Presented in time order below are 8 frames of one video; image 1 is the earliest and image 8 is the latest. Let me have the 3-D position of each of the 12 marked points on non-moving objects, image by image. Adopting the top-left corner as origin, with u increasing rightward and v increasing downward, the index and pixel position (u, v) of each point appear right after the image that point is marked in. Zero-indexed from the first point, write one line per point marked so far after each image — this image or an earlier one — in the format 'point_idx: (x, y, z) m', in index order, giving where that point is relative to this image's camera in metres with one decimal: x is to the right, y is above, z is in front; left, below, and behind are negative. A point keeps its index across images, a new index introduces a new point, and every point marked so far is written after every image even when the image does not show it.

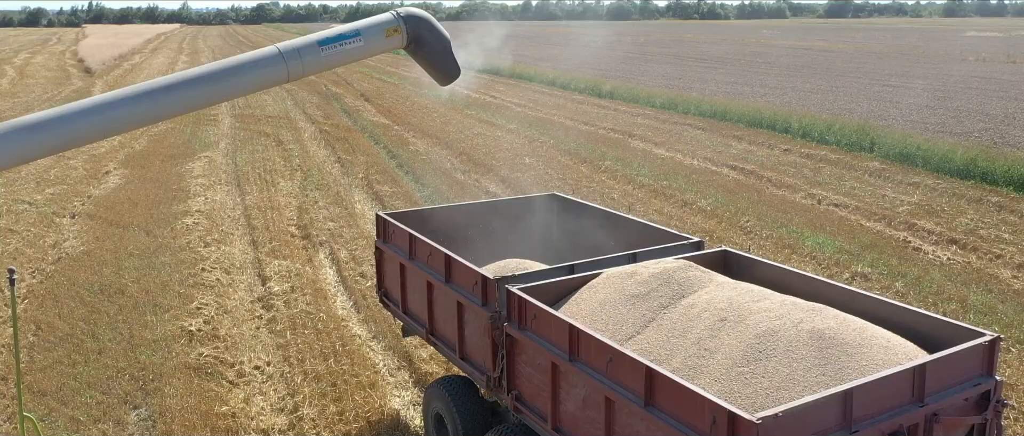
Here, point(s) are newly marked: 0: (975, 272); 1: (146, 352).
0: (+5.3, -0.6, +9.4) m
1: (-3.3, -1.2, +7.3) m
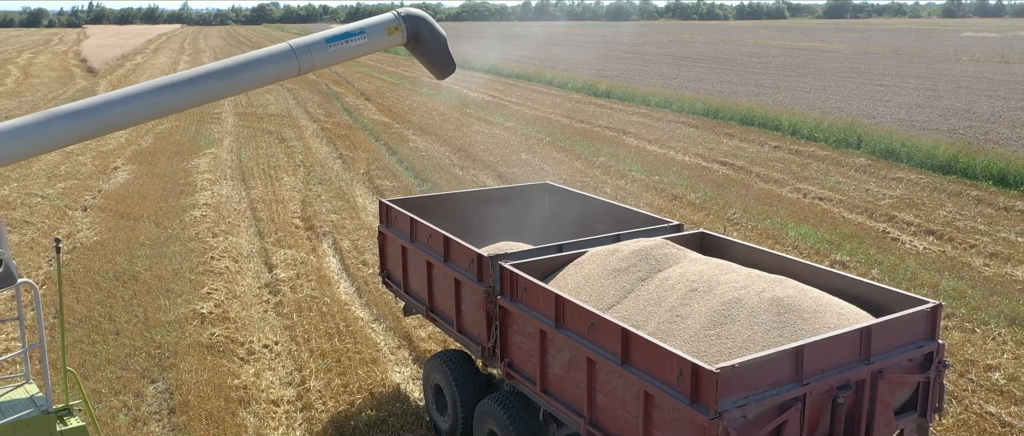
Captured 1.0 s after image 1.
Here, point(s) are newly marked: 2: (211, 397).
0: (+5.3, -0.5, +9.8) m
1: (-3.4, -1.1, +7.8) m
2: (-2.4, -1.4, +6.5) m
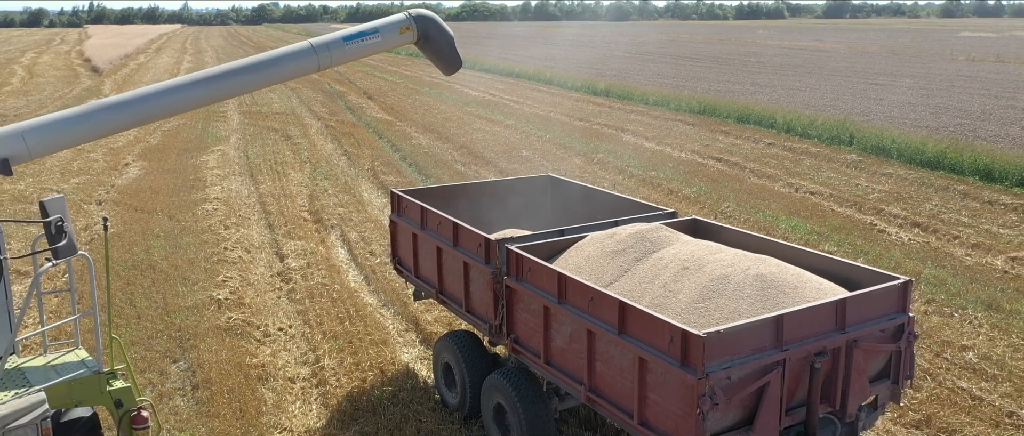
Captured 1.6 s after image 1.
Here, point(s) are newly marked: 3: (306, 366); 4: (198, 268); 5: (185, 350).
0: (+5.3, -0.4, +10.3) m
1: (-3.4, -1.0, +8.2) m
2: (-2.4, -1.3, +6.9) m
3: (-1.8, -1.3, +7.1) m
4: (-3.7, -0.6, +9.7) m
5: (-3.0, -1.2, +7.4) m
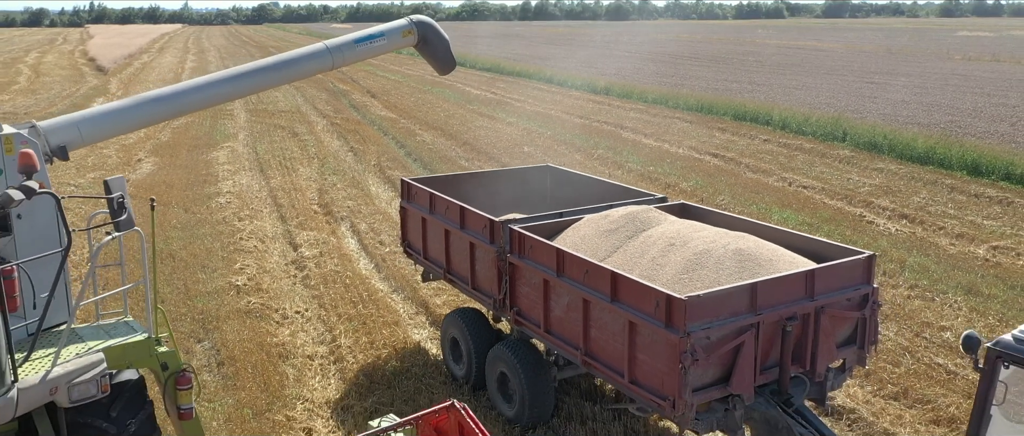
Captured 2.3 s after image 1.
0: (+5.3, -0.3, +10.7) m
1: (-3.3, -0.9, +8.7) m
2: (-2.3, -1.2, +7.3) m
3: (-1.8, -1.2, +7.6) m
4: (-3.7, -0.5, +10.1) m
5: (-2.9, -1.1, +7.9) m
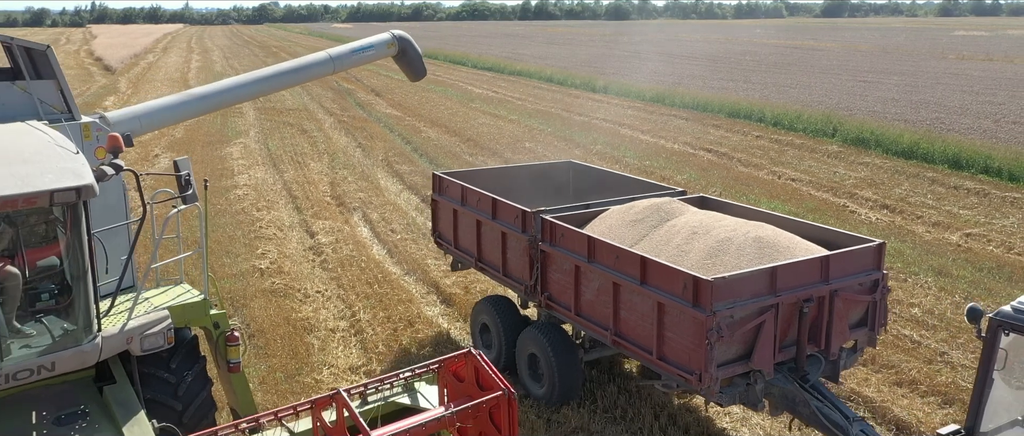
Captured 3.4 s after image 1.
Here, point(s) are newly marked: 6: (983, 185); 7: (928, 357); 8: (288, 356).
0: (+5.4, -0.1, +11.4) m
1: (-3.3, -0.7, +9.4) m
2: (-2.3, -1.1, +8.0) m
3: (-1.7, -1.0, +8.3) m
4: (-3.6, -0.3, +10.8) m
5: (-2.9, -0.9, +8.6) m
6: (+7.8, +0.5, +13.5) m
7: (+3.7, -1.2, +7.3) m
8: (-2.0, -1.3, +7.4) m
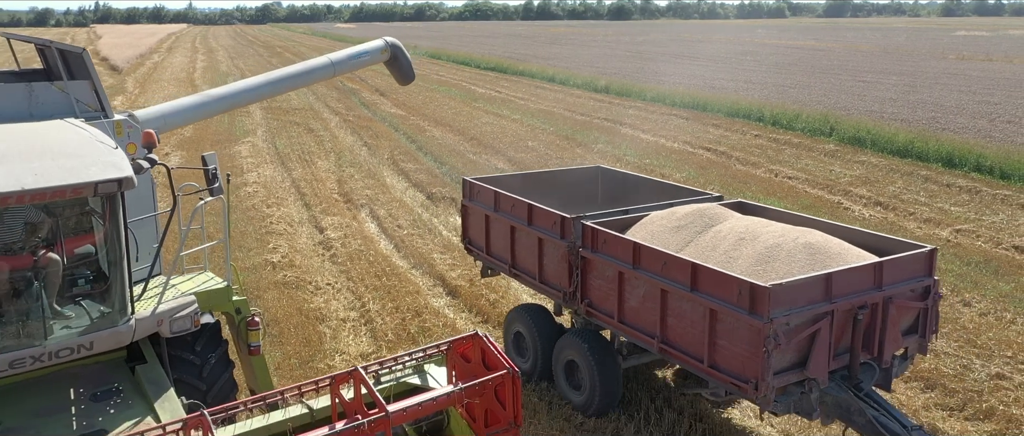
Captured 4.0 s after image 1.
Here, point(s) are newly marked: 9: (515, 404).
0: (+5.4, -0.1, +11.7) m
1: (-3.2, -0.7, +9.7) m
2: (-2.2, -1.0, +8.4) m
3: (-1.7, -1.0, +8.6) m
4: (-3.6, -0.3, +11.2) m
5: (-2.9, -0.9, +8.9) m
6: (+7.9, +0.6, +13.8) m
7: (+3.8, -1.2, +7.6) m
8: (-2.0, -1.2, +7.7) m
9: (0.0, -1.1, +4.8) m
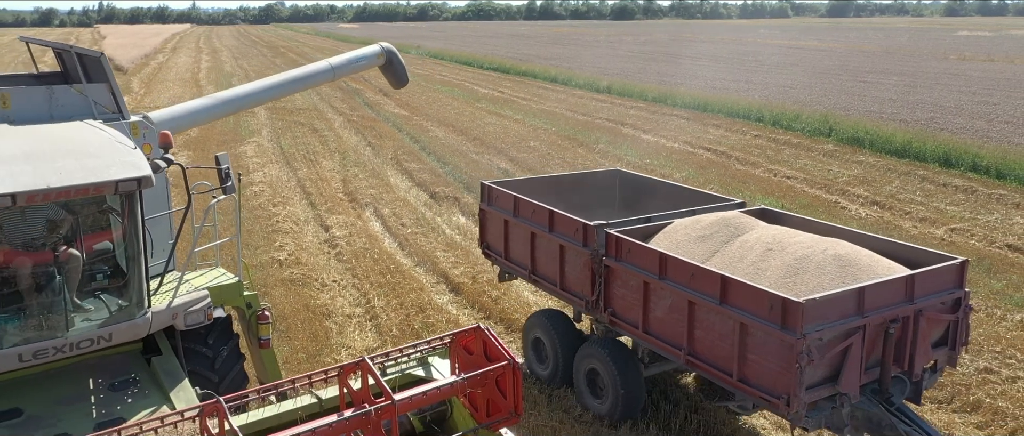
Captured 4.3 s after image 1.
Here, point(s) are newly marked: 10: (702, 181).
0: (+5.5, -0.1, +11.9) m
1: (-3.2, -0.7, +9.9) m
2: (-2.2, -1.0, +8.6) m
3: (-1.7, -1.0, +8.8) m
4: (-3.6, -0.3, +11.4) m
5: (-2.8, -0.9, +9.1) m
6: (+7.9, +0.6, +14.0) m
7: (+3.8, -1.2, +7.8) m
8: (-2.0, -1.2, +7.9) m
9: (0.0, -1.1, +5.0) m
10: (+3.4, +0.7, +14.5) m
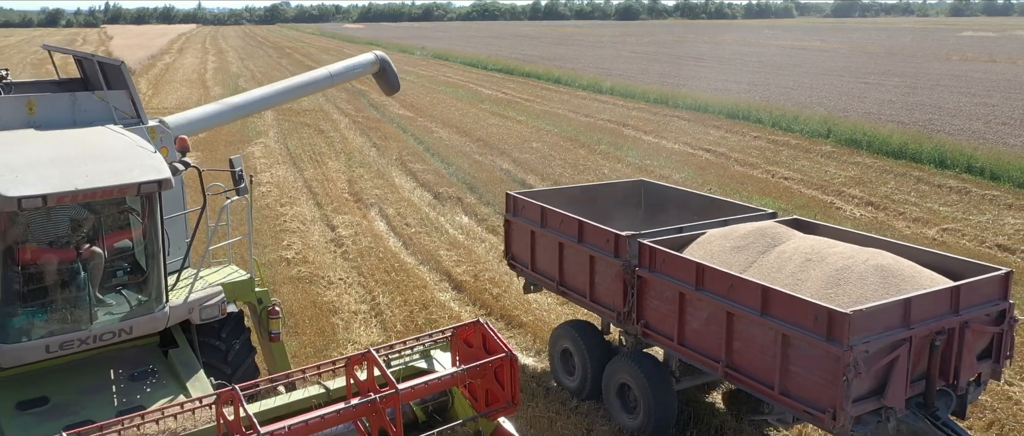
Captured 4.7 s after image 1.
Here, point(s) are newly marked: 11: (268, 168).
0: (+5.5, -0.1, +12.2) m
1: (-3.2, -0.6, +10.2) m
2: (-2.2, -1.0, +8.9) m
3: (-1.6, -1.0, +9.1) m
4: (-3.6, -0.3, +11.7) m
5: (-2.8, -0.9, +9.4) m
6: (+7.9, +0.6, +14.3) m
7: (+3.8, -1.2, +8.1) m
8: (-2.0, -1.2, +8.2) m
9: (0.0, -1.1, +5.3) m
10: (+3.4, +0.7, +14.8) m
11: (-5.0, +1.0, +16.7) m
